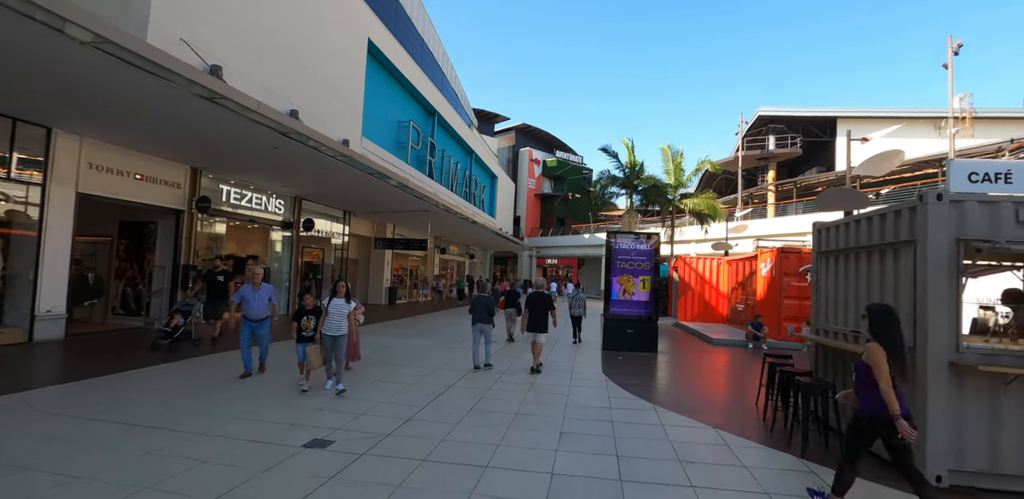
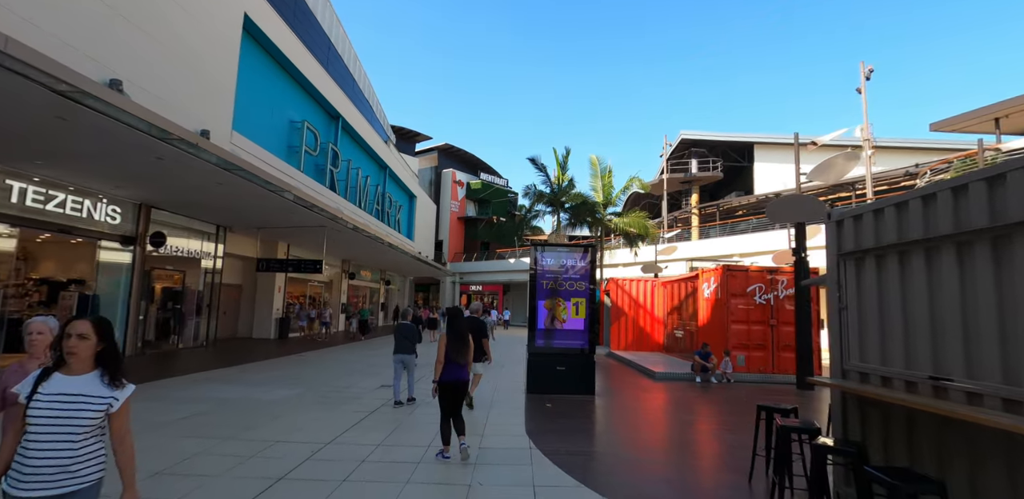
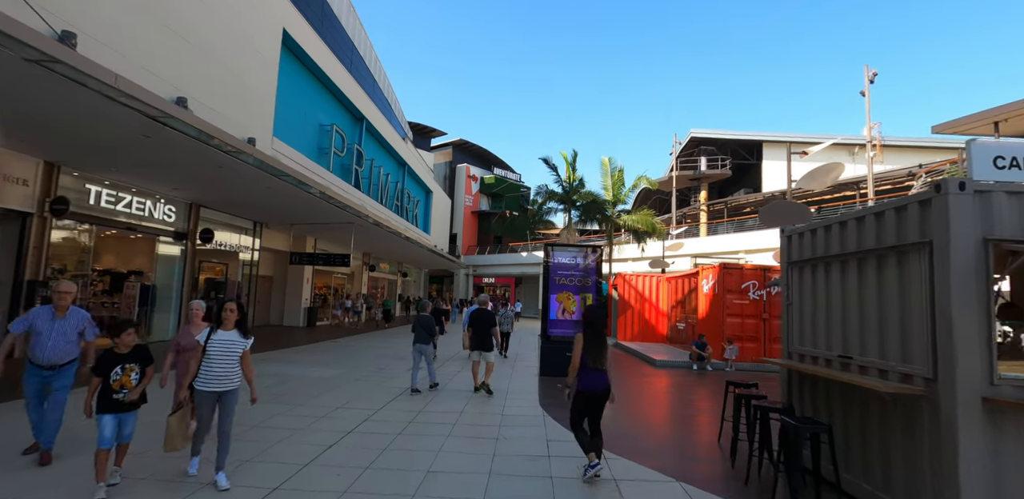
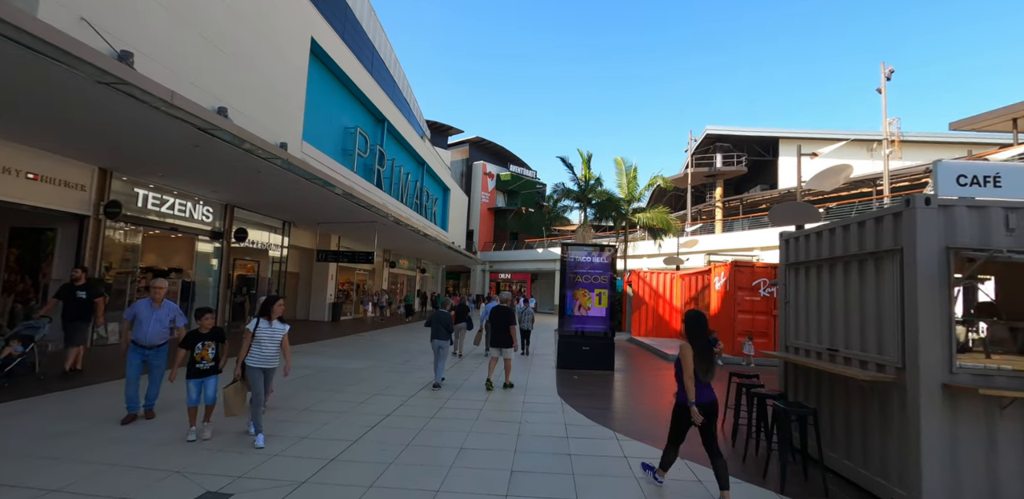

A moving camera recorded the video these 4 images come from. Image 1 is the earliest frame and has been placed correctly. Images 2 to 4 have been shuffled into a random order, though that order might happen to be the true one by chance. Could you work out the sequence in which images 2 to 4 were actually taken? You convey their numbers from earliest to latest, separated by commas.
4, 3, 2
